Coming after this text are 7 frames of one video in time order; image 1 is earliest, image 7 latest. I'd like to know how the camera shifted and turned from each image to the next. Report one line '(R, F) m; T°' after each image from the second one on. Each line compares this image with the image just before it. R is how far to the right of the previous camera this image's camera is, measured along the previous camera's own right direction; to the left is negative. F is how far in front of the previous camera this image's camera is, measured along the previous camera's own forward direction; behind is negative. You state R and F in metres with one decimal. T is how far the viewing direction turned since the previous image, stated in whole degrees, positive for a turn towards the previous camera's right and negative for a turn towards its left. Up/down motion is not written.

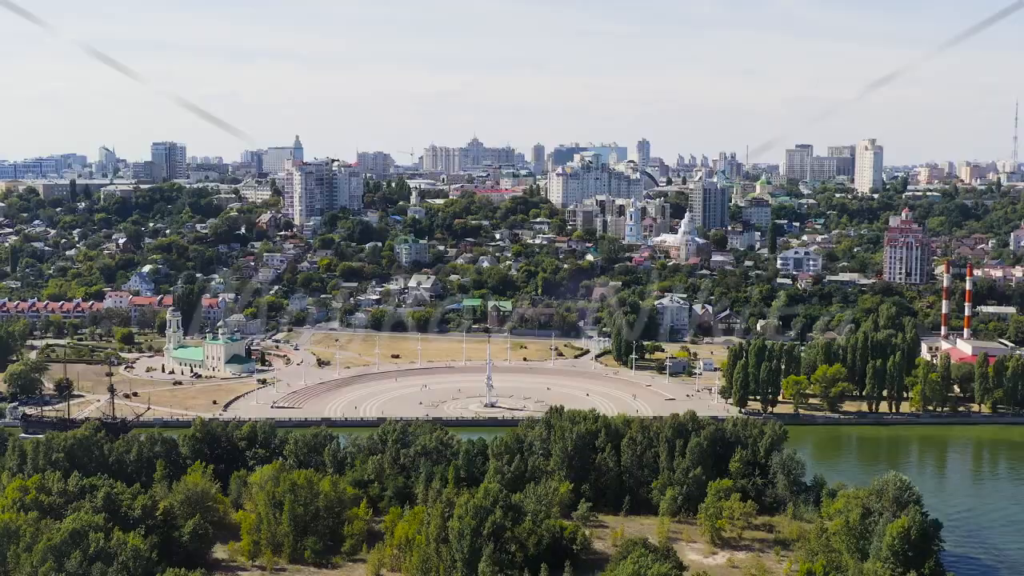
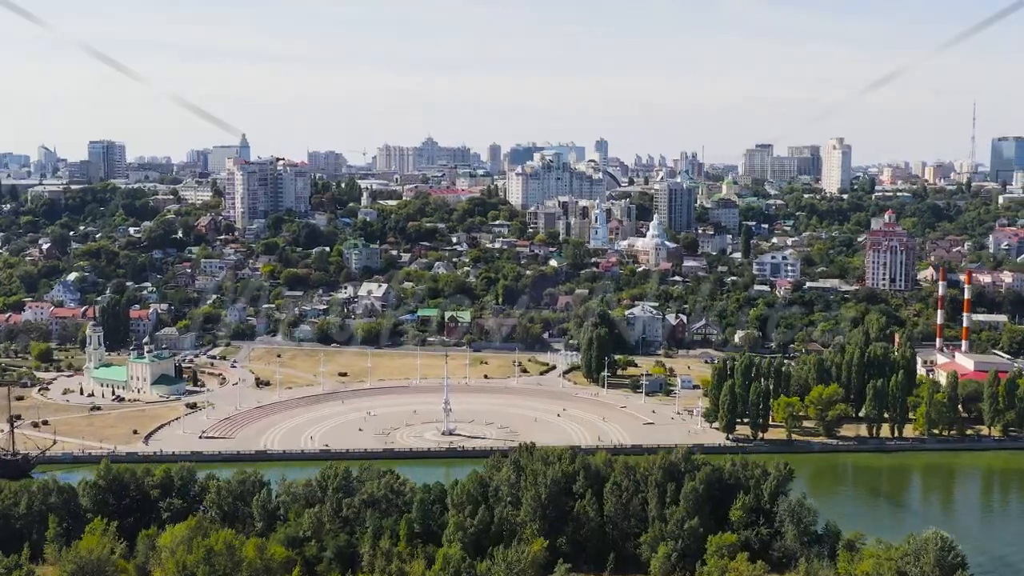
(-0.1, +4.3) m; +2°
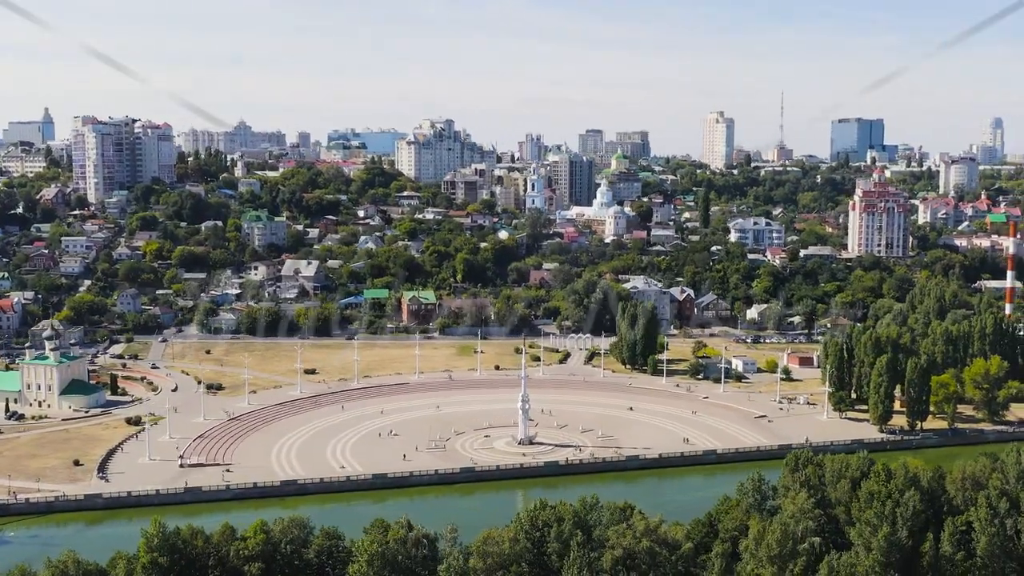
(-7.2, +9.8) m; +11°
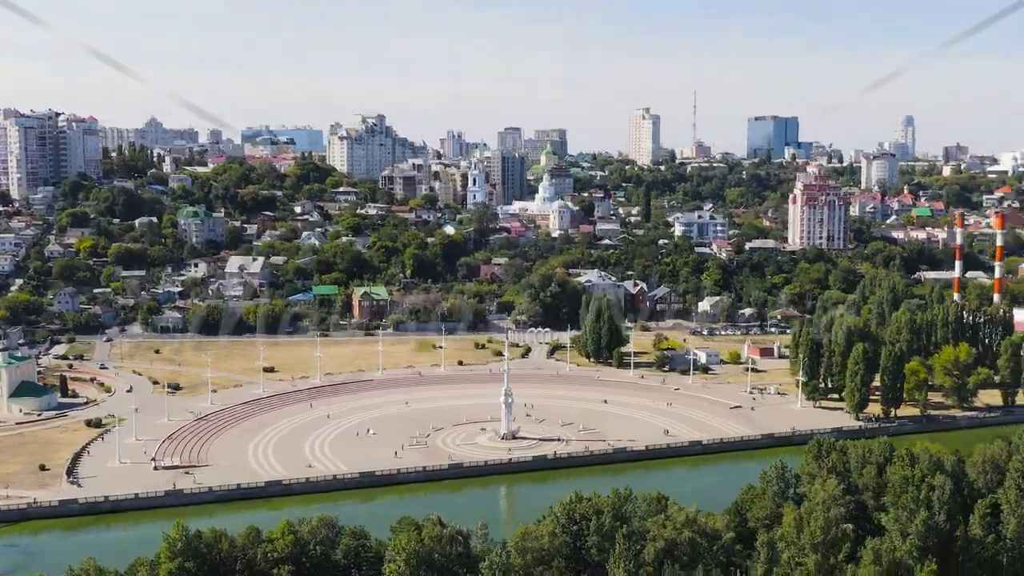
(-1.6, +0.6) m; +5°
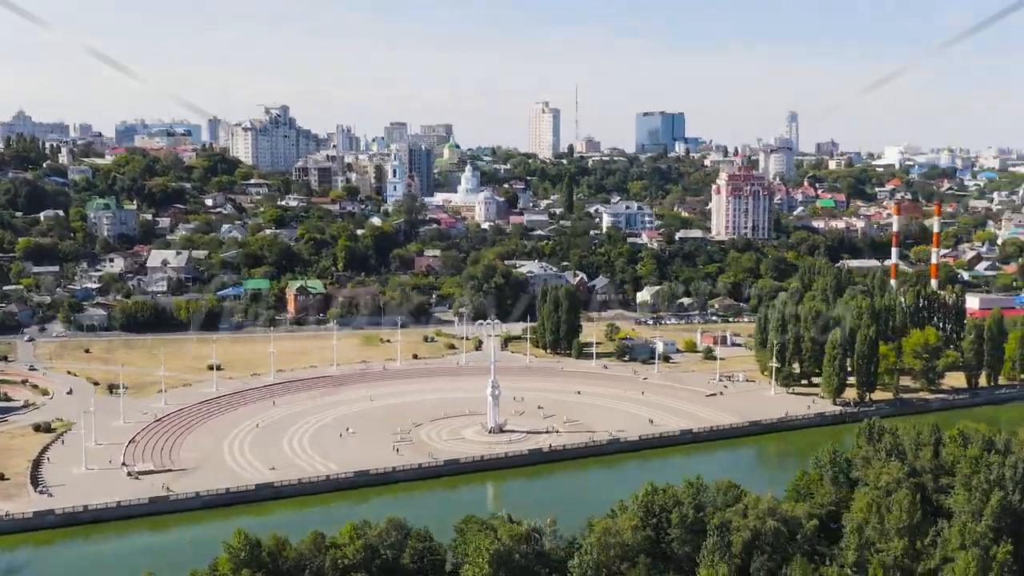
(-2.4, +1.1) m; +6°
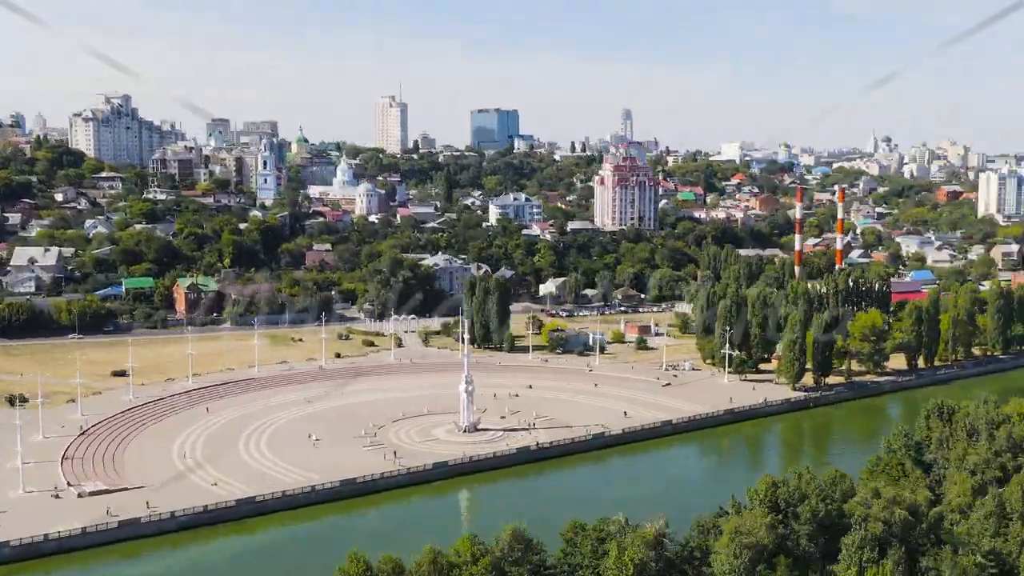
(-3.2, +1.9) m; +9°
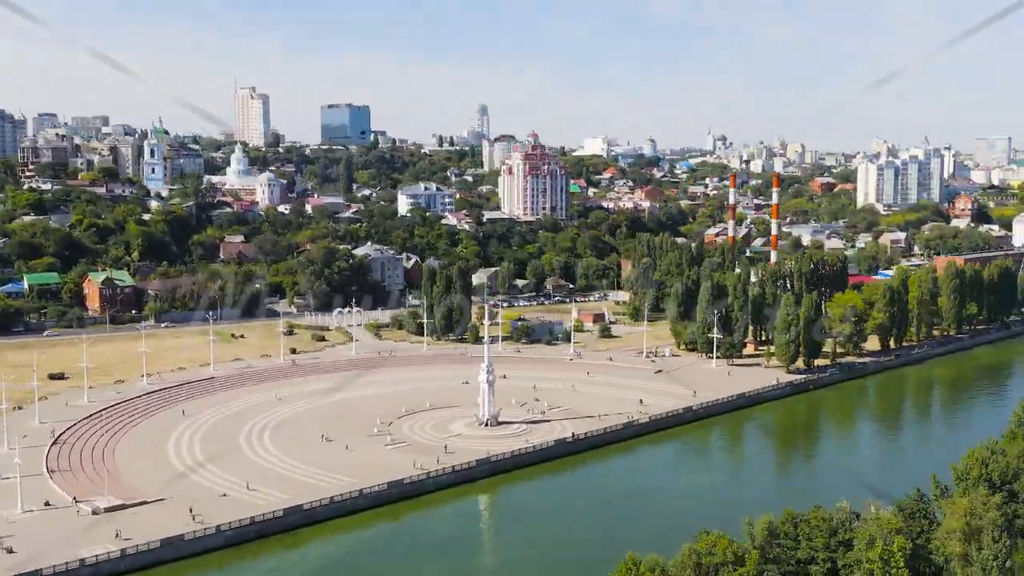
(-3.6, +1.9) m; +9°
